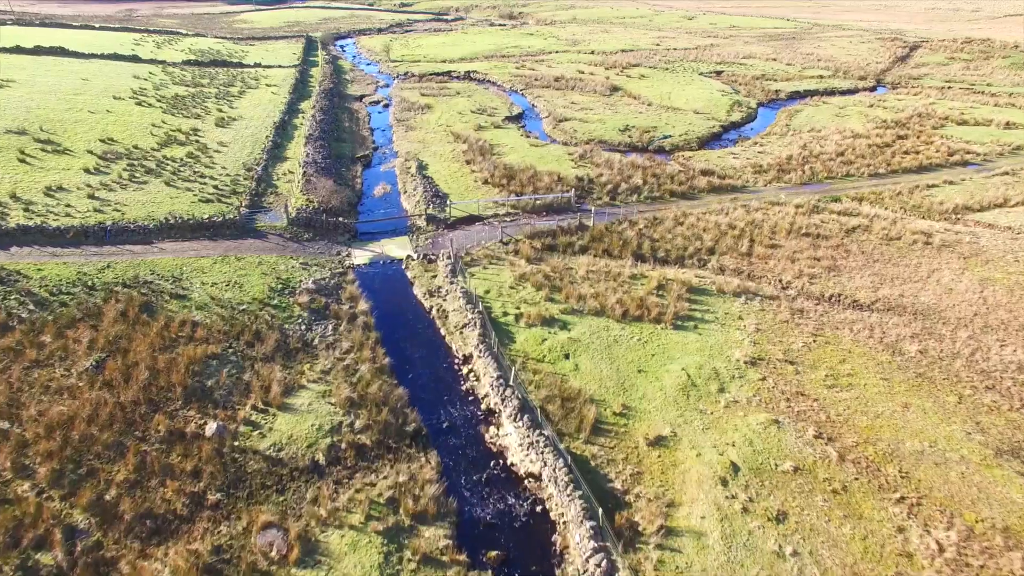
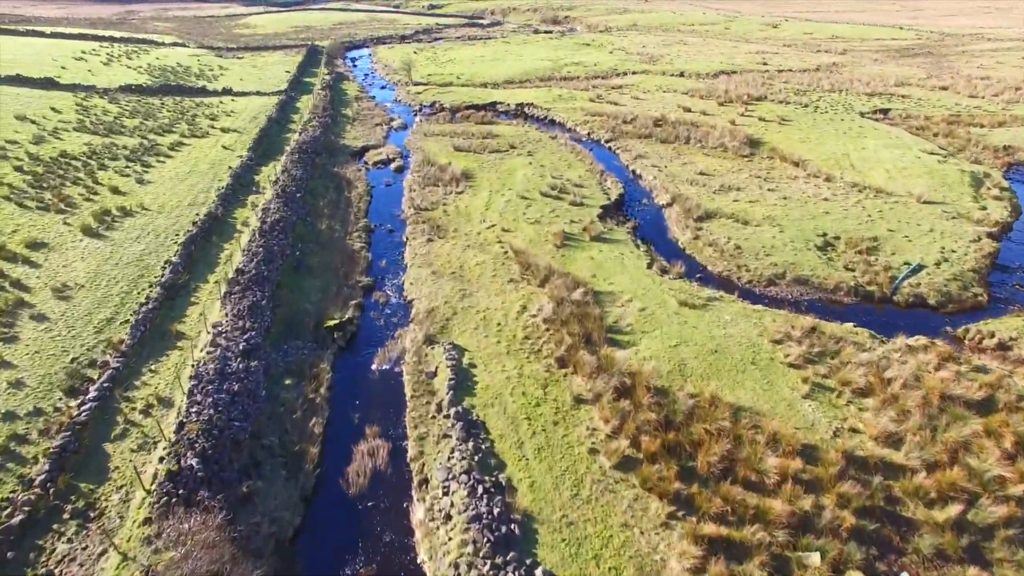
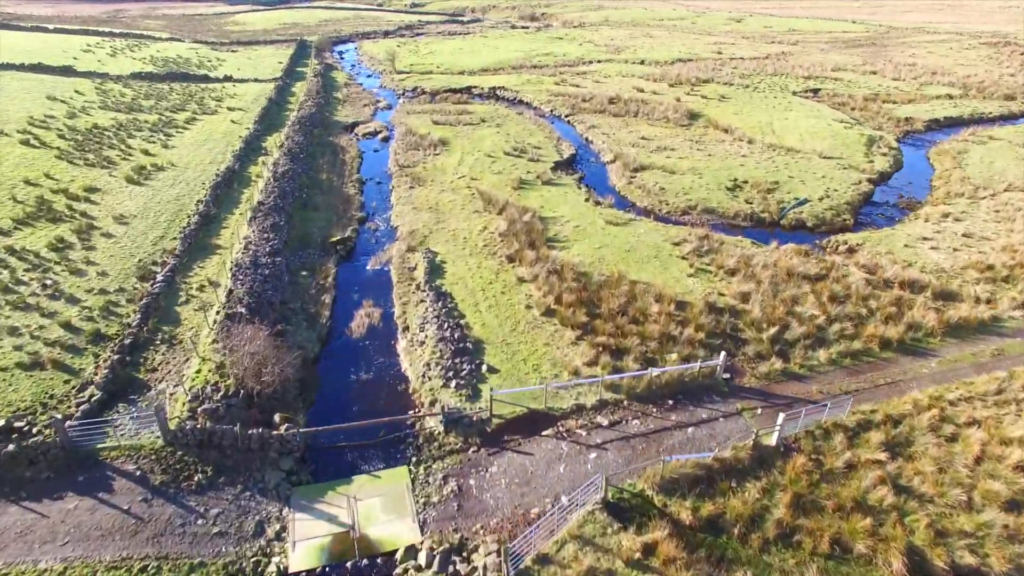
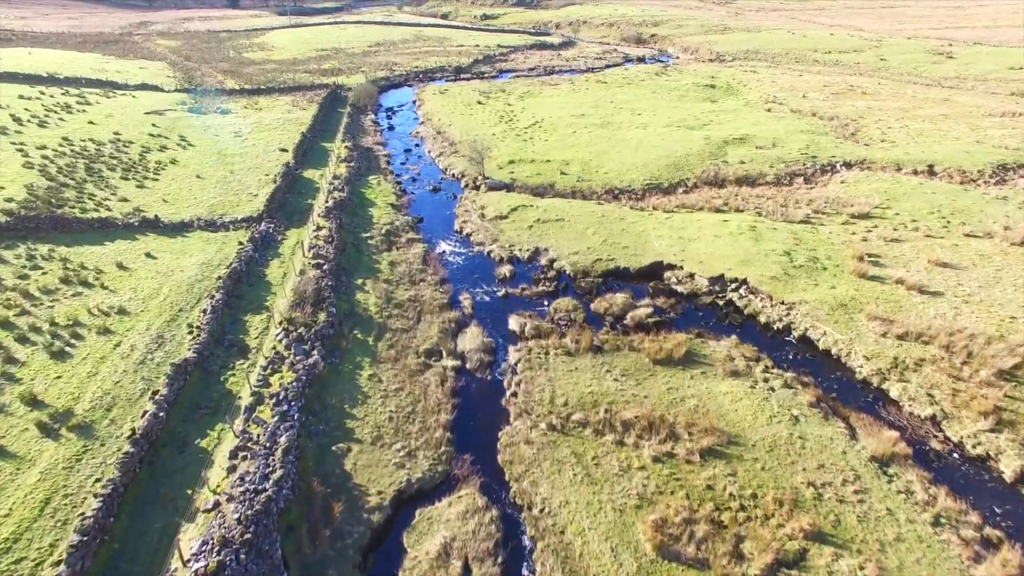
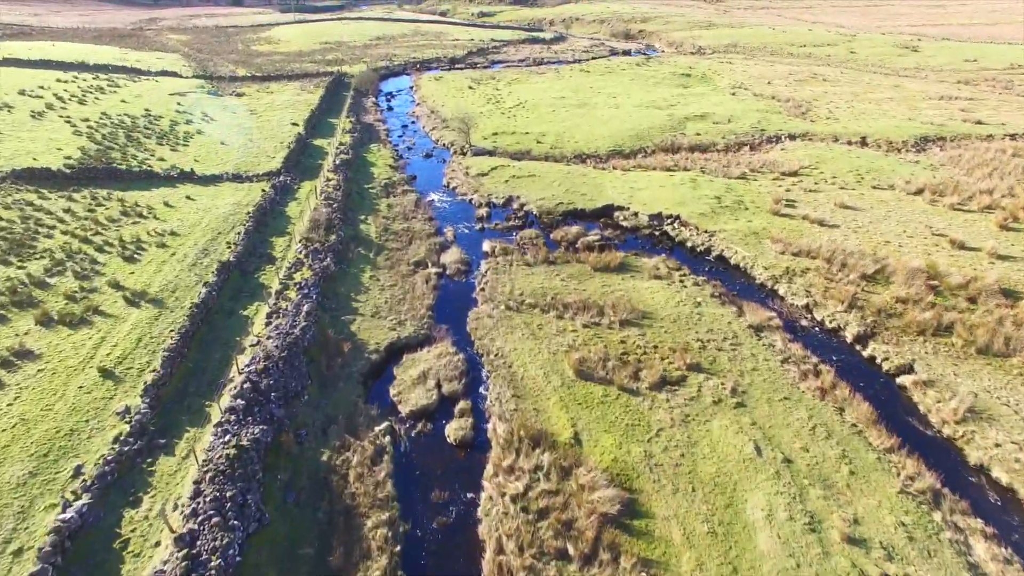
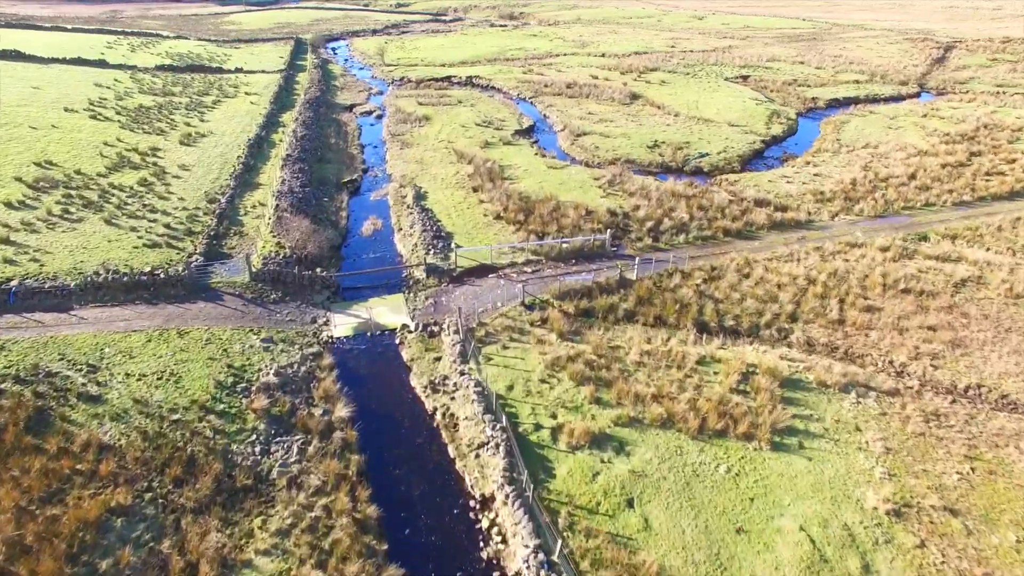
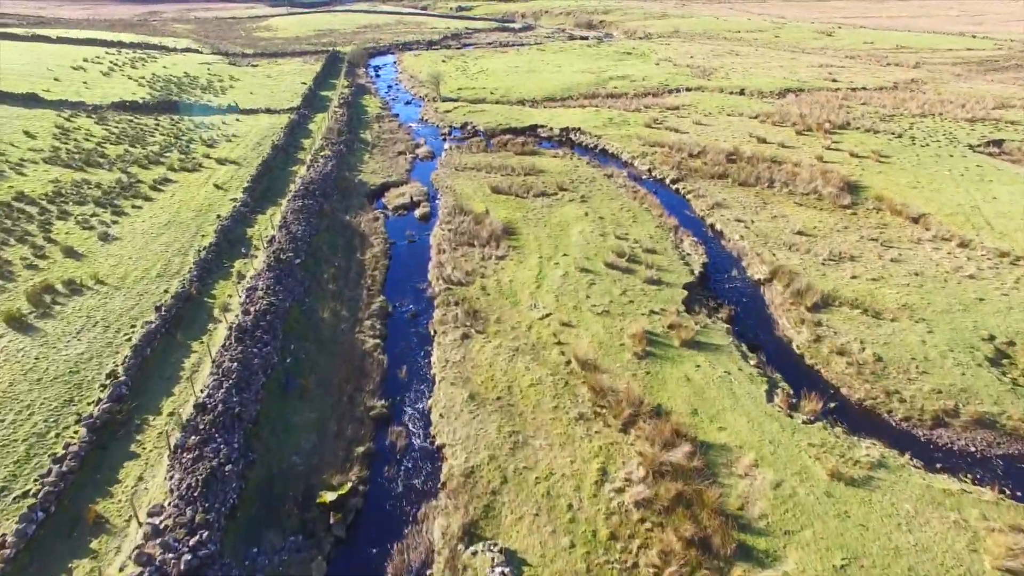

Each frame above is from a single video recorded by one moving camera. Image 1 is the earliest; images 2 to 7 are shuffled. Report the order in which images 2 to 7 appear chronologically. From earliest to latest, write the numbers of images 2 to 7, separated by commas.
6, 3, 2, 7, 5, 4
